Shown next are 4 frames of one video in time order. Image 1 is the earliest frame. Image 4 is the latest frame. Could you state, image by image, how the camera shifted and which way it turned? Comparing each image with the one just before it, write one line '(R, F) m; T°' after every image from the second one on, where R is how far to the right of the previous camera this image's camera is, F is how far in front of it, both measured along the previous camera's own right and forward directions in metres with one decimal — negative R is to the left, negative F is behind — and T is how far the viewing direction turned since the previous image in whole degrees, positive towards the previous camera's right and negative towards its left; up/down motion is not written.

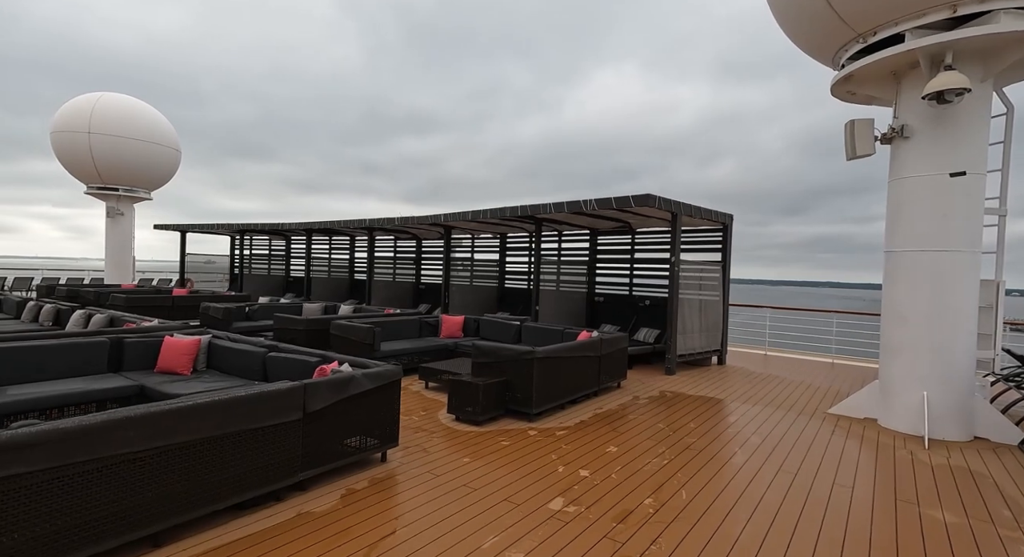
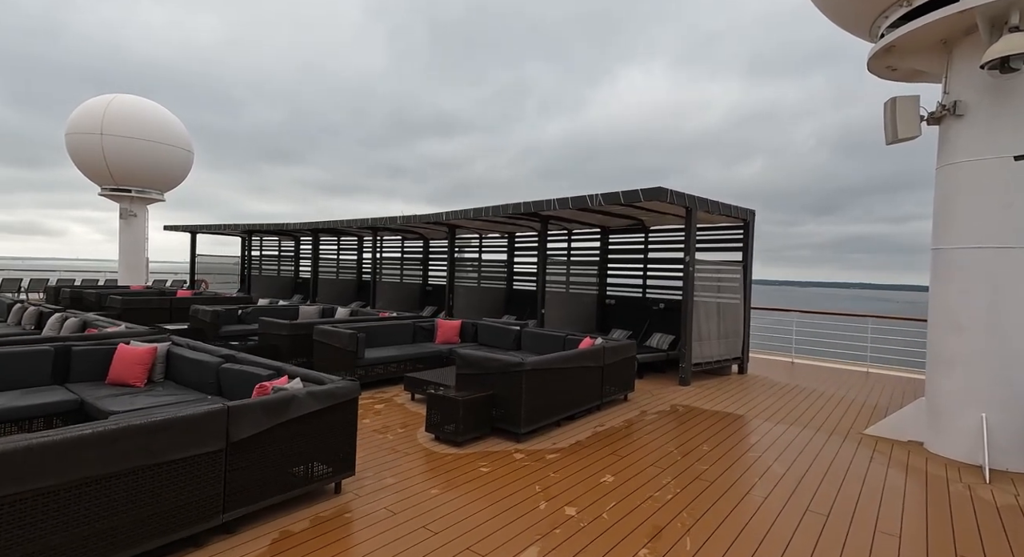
(+0.3, +0.6) m; -2°
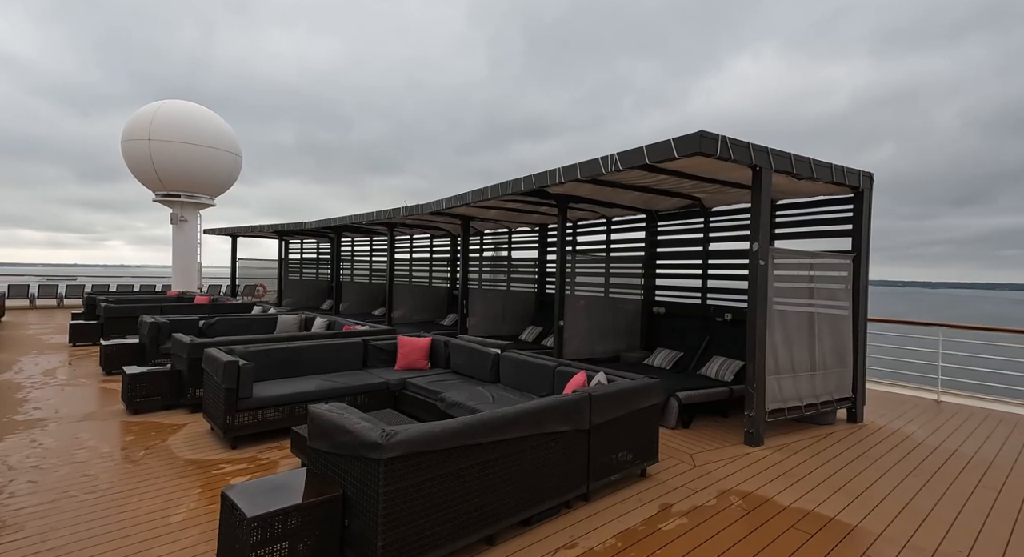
(+0.9, +2.3) m; -9°
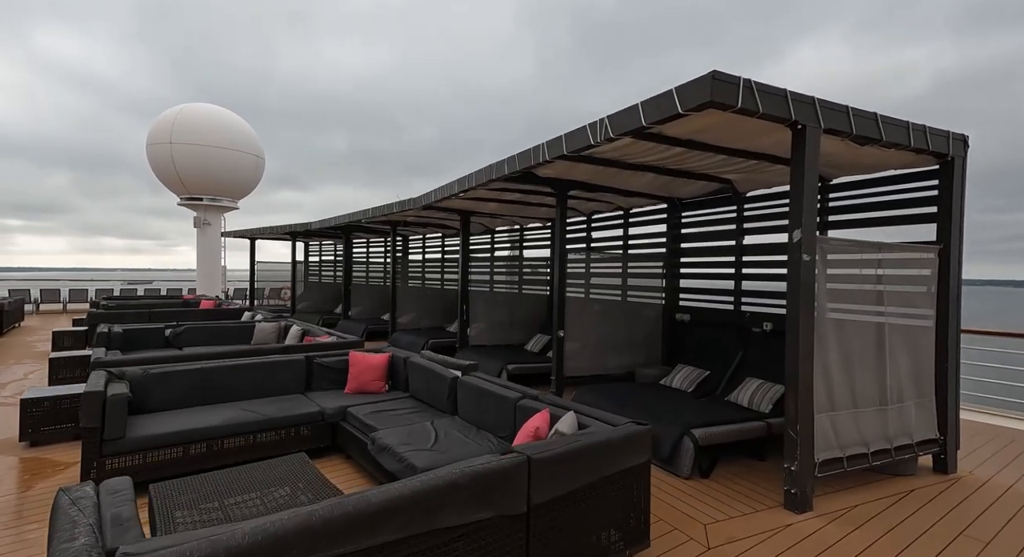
(+0.5, +1.1) m; -4°
